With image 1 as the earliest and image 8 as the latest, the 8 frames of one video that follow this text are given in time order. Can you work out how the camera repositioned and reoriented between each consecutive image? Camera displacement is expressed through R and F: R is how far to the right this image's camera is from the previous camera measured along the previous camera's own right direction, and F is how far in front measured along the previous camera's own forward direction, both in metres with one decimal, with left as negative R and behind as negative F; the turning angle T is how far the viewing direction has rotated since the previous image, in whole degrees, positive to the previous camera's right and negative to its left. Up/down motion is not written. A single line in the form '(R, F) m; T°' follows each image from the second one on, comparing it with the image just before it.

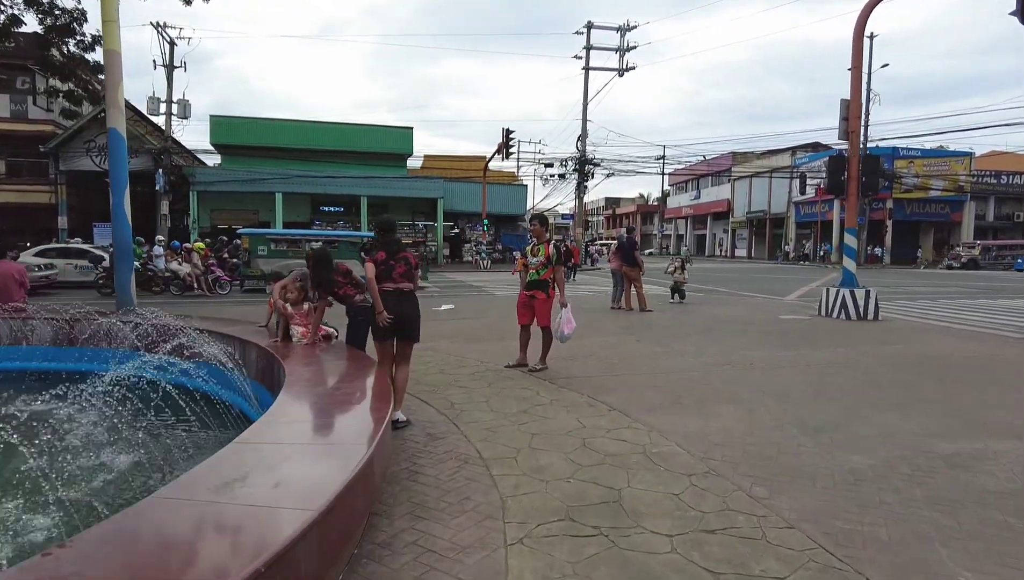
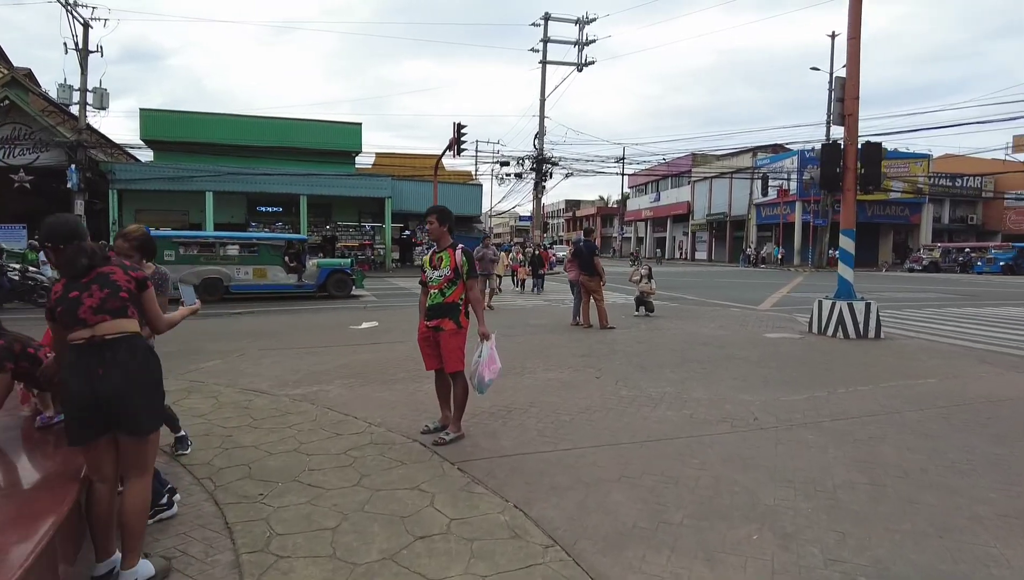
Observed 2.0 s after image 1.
(+0.5, +2.4) m; +3°
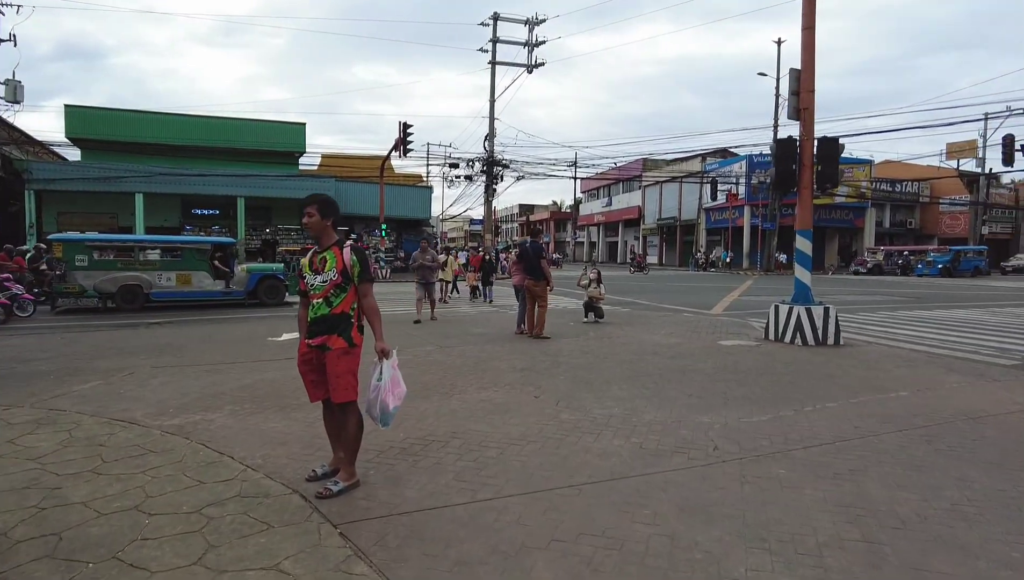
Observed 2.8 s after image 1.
(+0.3, +0.9) m; +4°
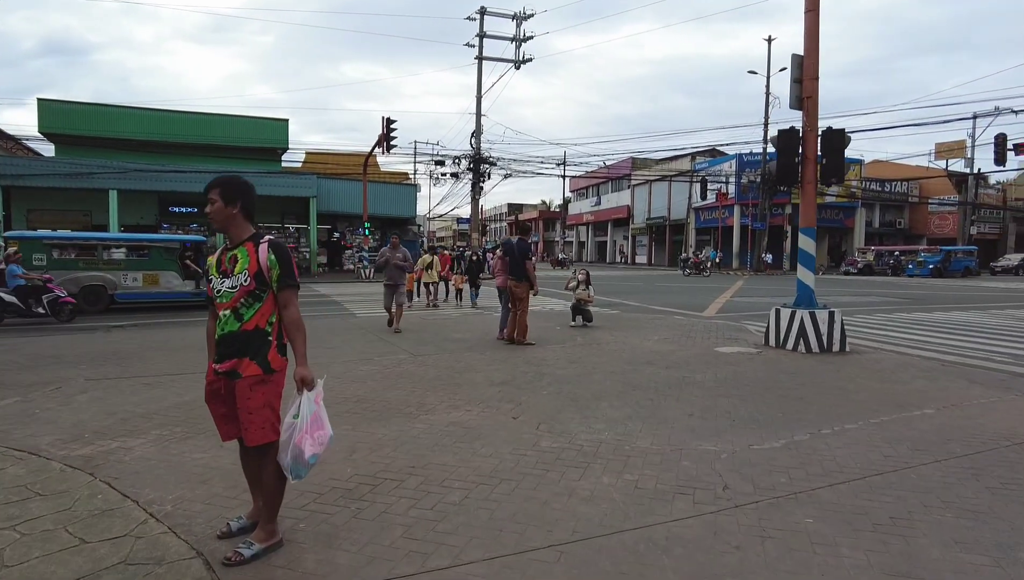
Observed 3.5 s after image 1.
(+0.1, +0.8) m; +1°
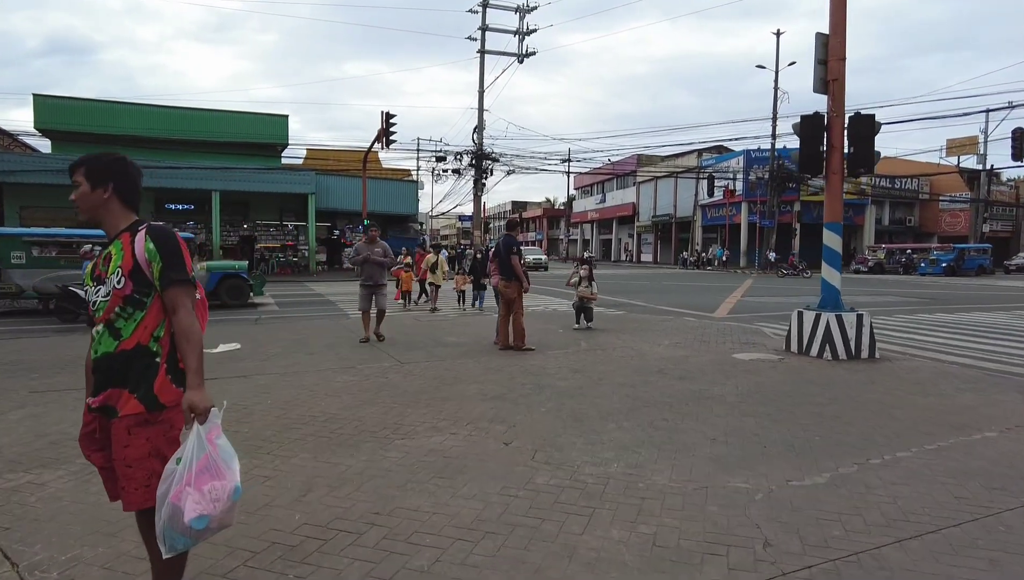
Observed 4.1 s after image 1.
(+0.1, +0.8) m; 0°
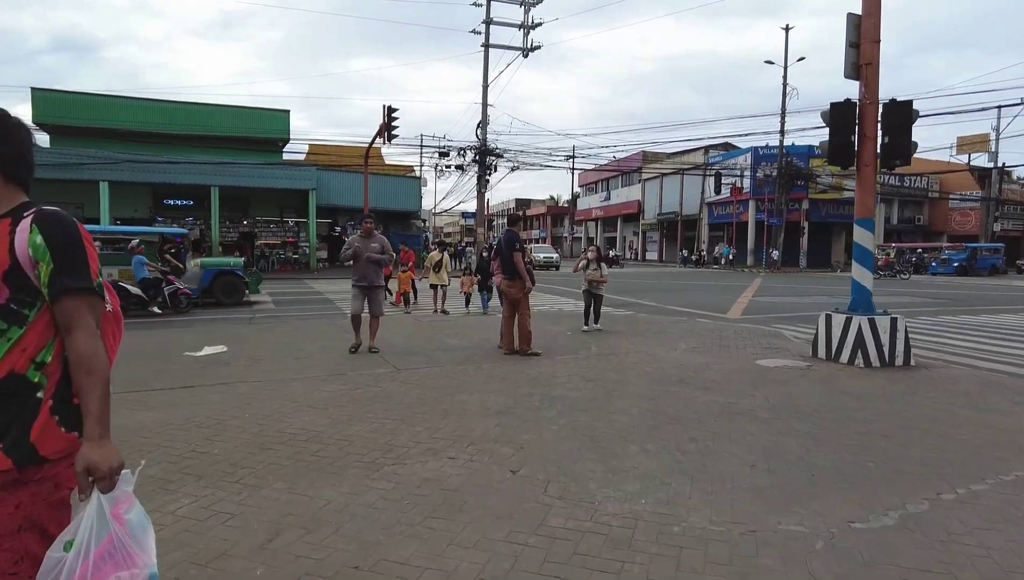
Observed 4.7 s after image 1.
(0.0, +0.6) m; 0°
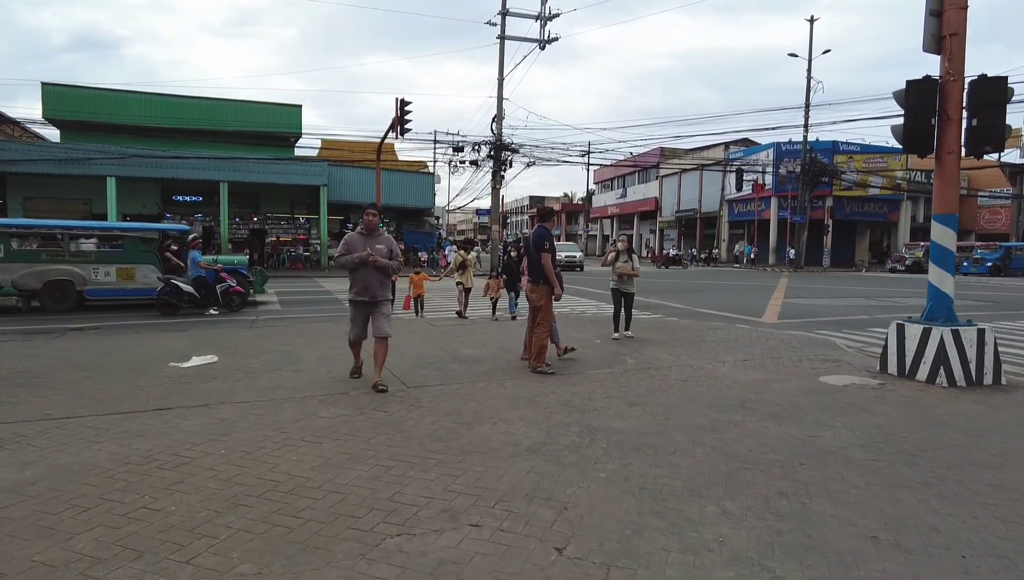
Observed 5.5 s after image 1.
(-0.1, +1.0) m; -1°
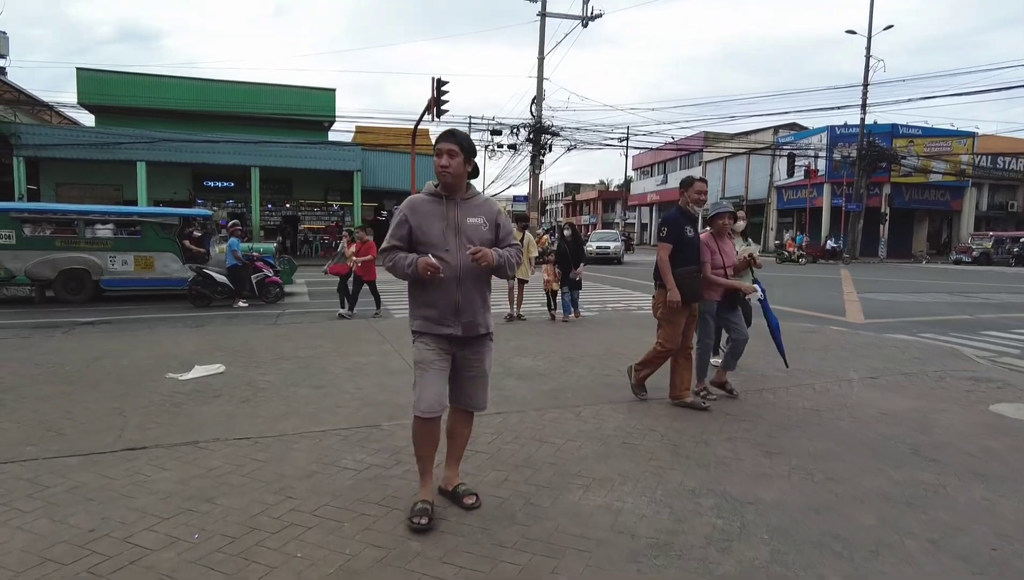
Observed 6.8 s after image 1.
(-0.4, +1.5) m; -3°
